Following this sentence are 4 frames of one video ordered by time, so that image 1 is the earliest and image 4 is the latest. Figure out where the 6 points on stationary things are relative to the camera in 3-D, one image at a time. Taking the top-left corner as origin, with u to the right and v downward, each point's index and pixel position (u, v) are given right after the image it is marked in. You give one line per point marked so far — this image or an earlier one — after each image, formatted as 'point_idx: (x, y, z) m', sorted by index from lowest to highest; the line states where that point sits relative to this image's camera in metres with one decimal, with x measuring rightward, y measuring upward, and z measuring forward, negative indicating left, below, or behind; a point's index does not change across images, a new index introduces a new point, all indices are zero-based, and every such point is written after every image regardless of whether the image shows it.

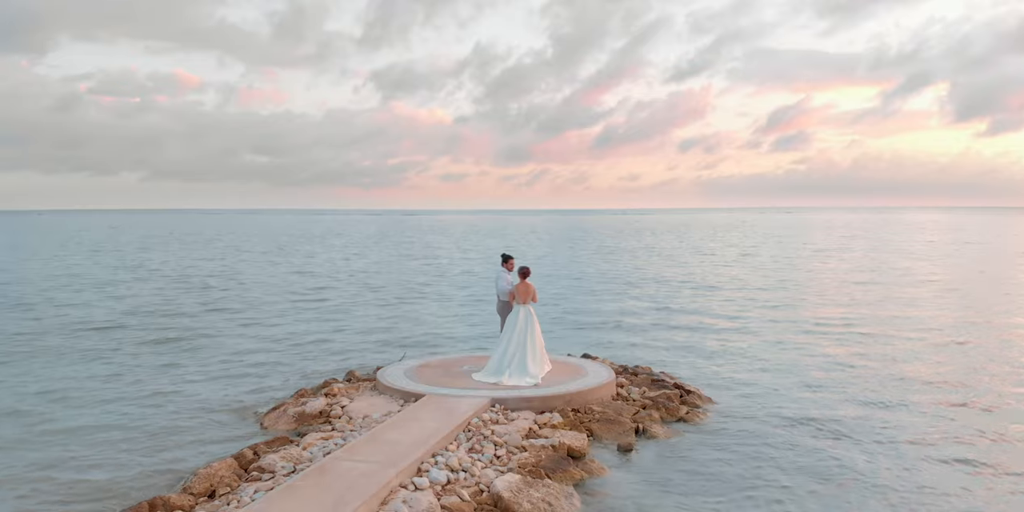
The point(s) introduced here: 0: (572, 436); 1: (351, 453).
0: (+0.9, -2.7, +11.0) m
1: (-2.0, -2.5, +9.0) m
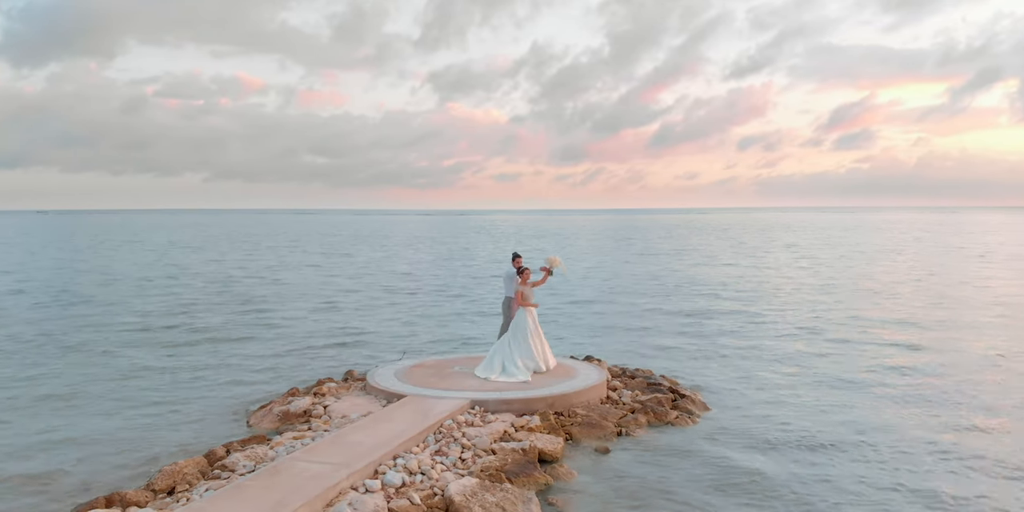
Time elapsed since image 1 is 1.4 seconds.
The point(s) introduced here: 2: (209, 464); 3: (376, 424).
0: (+0.5, -2.7, +10.8) m
1: (-2.5, -2.5, +9.0) m
2: (-4.0, -2.8, +9.7) m
3: (-2.0, -2.4, +10.5) m
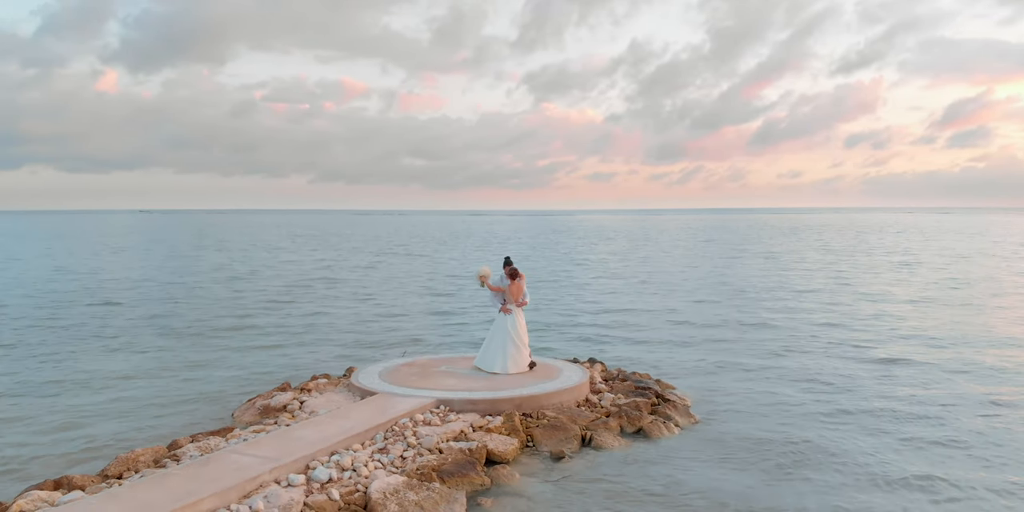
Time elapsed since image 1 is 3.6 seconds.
0: (-0.2, -2.7, +10.8) m
1: (-3.3, -2.4, +9.3) m
2: (-4.8, -2.7, +10.1) m
3: (-2.7, -2.4, +10.7) m
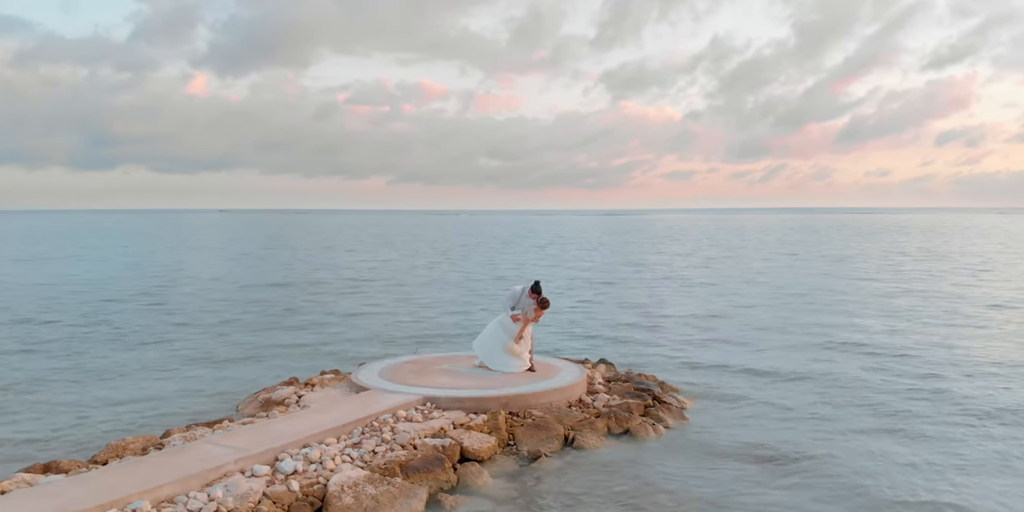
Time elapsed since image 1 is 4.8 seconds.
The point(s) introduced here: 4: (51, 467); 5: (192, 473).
0: (-0.5, -2.7, +10.9) m
1: (-3.8, -2.4, +9.6) m
2: (-5.2, -2.7, +10.5) m
3: (-3.0, -2.4, +11.0) m
4: (-6.0, -2.7, +9.5) m
5: (-3.6, -2.5, +8.3) m
